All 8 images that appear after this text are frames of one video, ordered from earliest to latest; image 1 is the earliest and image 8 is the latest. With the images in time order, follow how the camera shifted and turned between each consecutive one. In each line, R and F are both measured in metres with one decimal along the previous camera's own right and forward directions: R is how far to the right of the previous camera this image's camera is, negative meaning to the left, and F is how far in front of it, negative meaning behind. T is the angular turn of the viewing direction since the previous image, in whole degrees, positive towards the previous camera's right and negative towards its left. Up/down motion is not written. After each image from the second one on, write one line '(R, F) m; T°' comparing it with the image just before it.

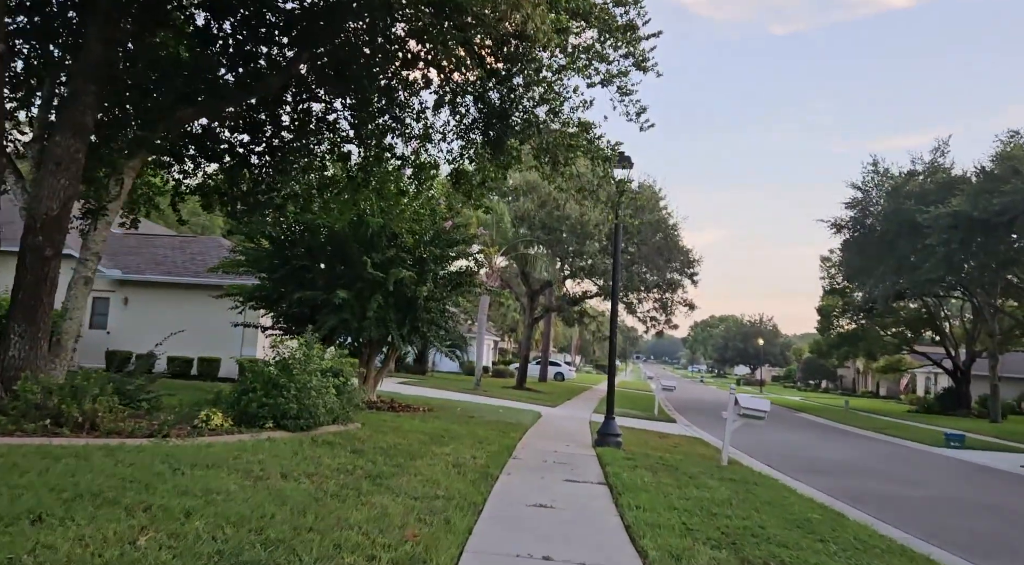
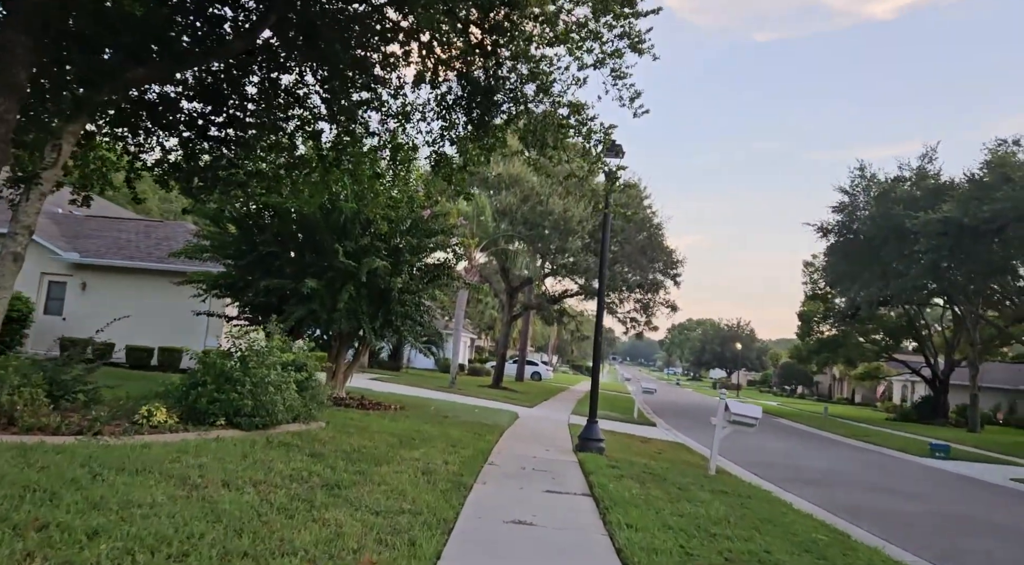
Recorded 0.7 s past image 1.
(0.0, +0.8) m; +2°
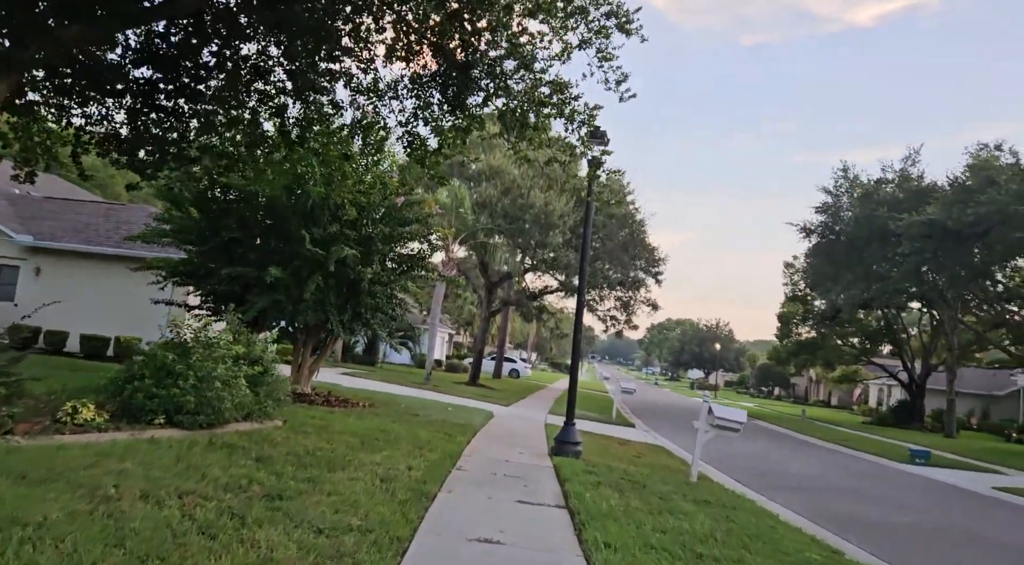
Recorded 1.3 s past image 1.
(+0.1, +0.7) m; +2°
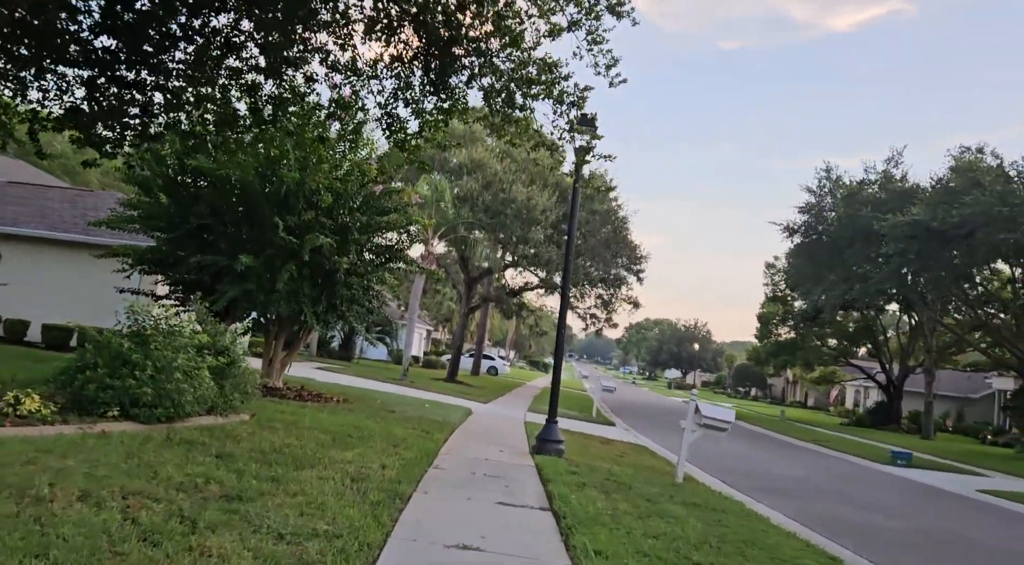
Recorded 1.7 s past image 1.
(0.0, +0.4) m; +2°
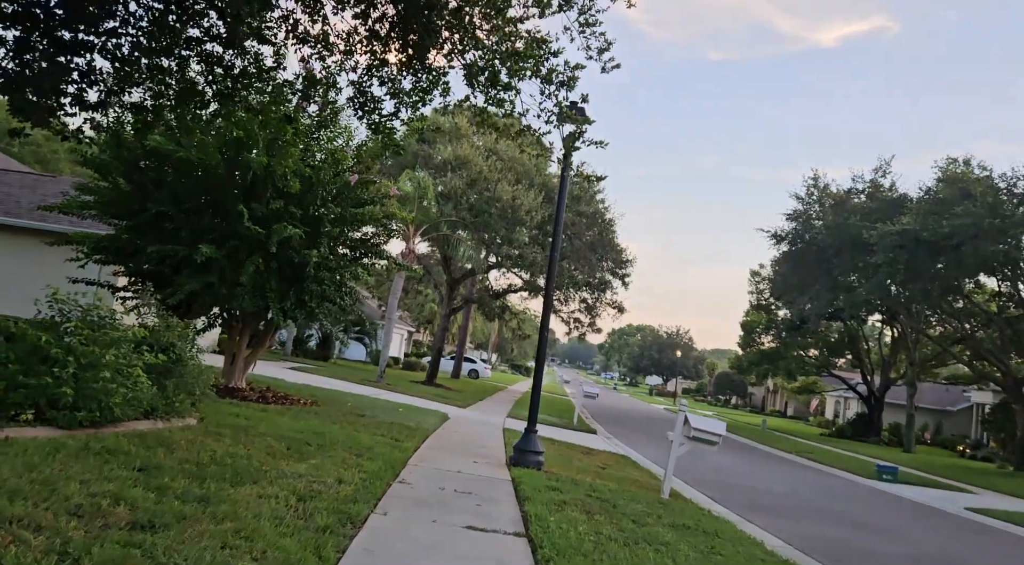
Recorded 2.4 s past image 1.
(+0.1, +0.8) m; +1°
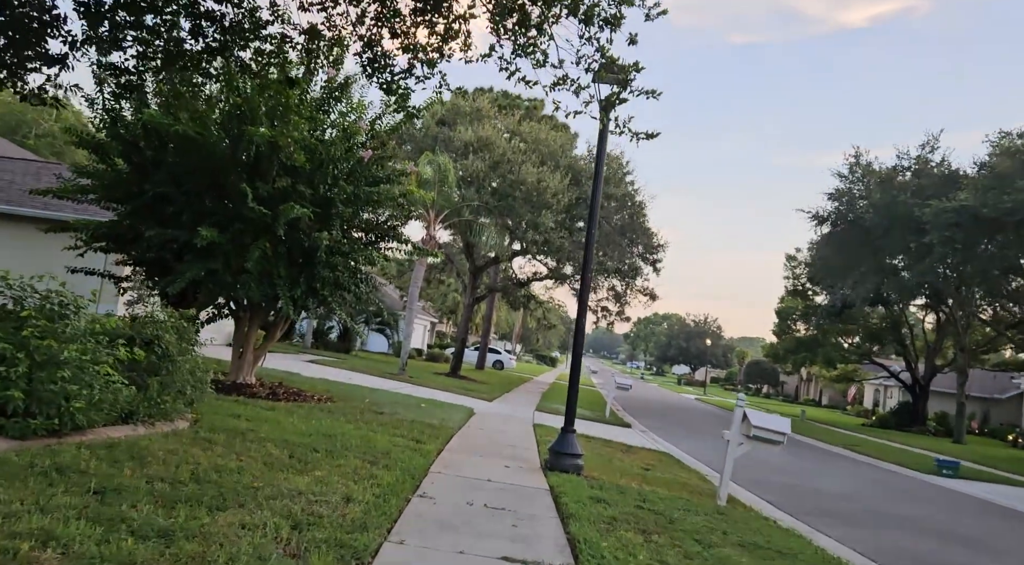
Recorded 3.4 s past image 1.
(-0.1, +1.1) m; -2°
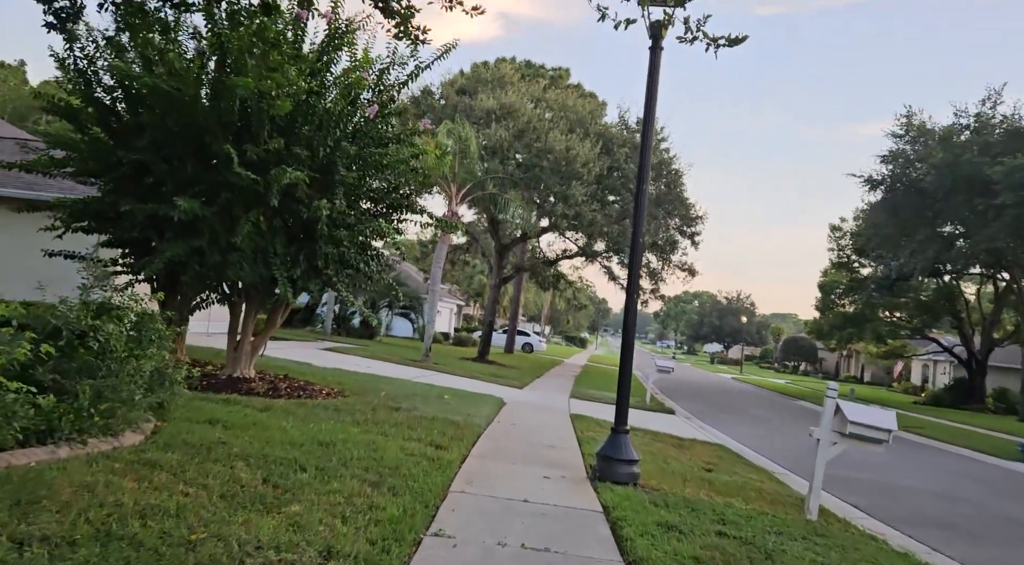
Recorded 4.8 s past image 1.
(-0.1, +1.6) m; -2°
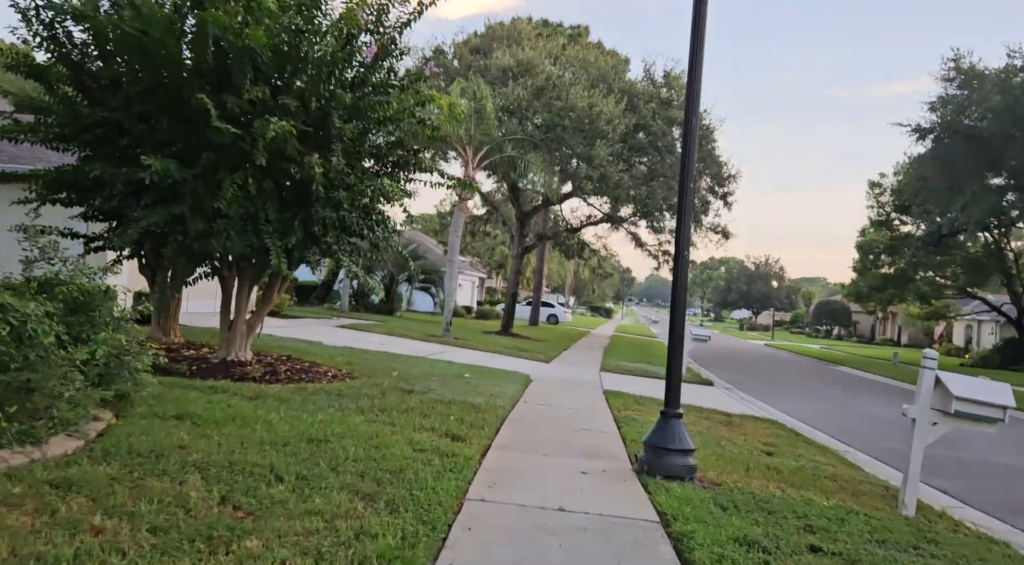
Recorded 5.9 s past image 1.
(0.0, +1.2) m; -2°
